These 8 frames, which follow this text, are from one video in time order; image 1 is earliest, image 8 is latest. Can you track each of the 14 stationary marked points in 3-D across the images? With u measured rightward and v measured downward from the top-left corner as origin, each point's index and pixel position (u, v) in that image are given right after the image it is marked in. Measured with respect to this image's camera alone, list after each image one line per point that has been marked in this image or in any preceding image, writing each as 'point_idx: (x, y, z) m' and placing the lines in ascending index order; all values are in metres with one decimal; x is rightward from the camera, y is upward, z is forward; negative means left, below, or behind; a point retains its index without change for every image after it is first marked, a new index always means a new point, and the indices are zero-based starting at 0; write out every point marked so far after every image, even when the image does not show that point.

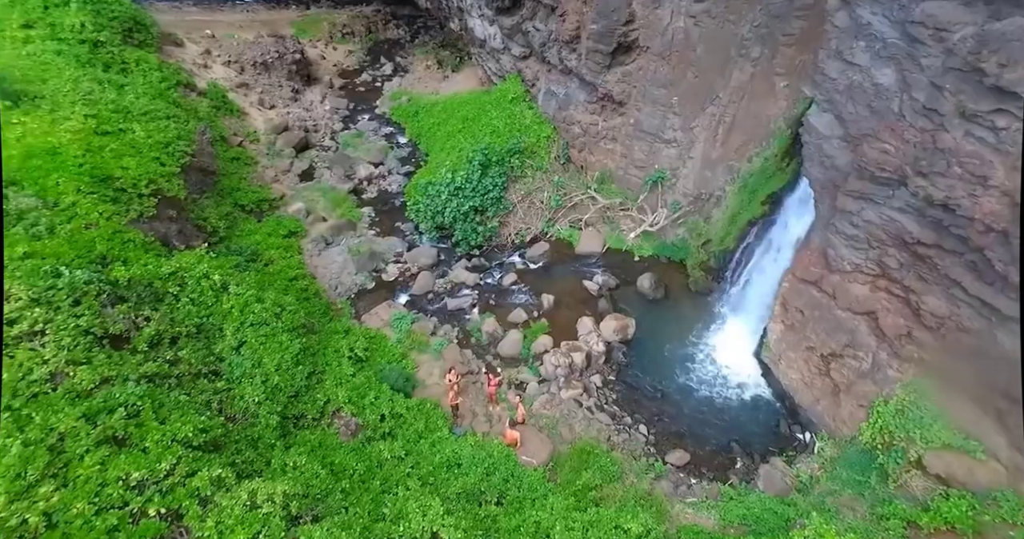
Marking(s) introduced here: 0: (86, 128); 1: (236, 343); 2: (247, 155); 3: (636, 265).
0: (-7.9, +2.5, +11.8) m
1: (-3.5, -1.0, +7.9) m
2: (-7.5, +3.2, +17.2) m
3: (+2.3, +0.1, +11.1) m
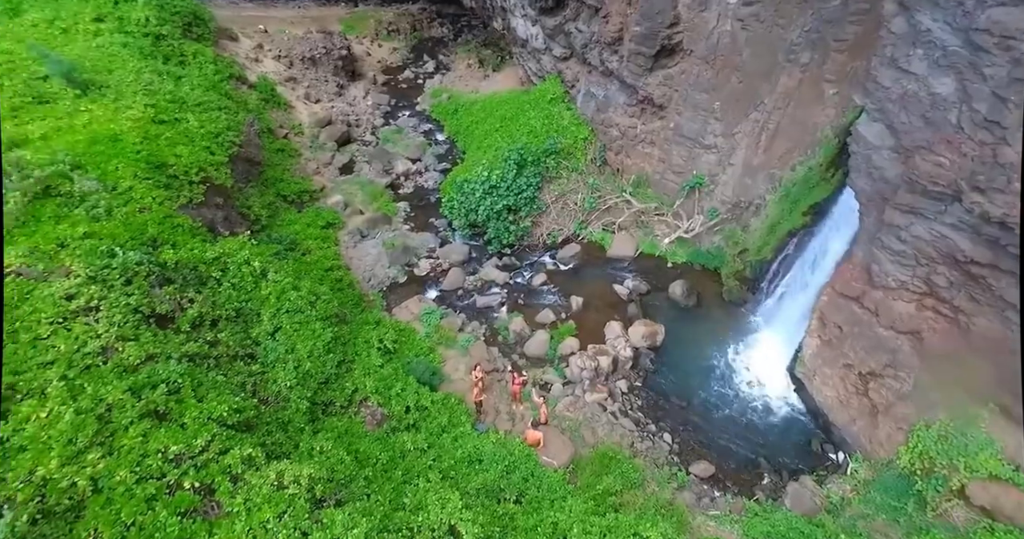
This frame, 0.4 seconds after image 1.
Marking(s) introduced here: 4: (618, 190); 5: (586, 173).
0: (-7.2, +2.9, +12.2) m
1: (-3.2, -0.8, +8.1) m
2: (-6.4, +3.6, +17.6) m
3: (+2.9, 0.0, +10.9) m
4: (+2.1, +1.6, +12.0) m
5: (+1.5, +2.0, +12.5) m
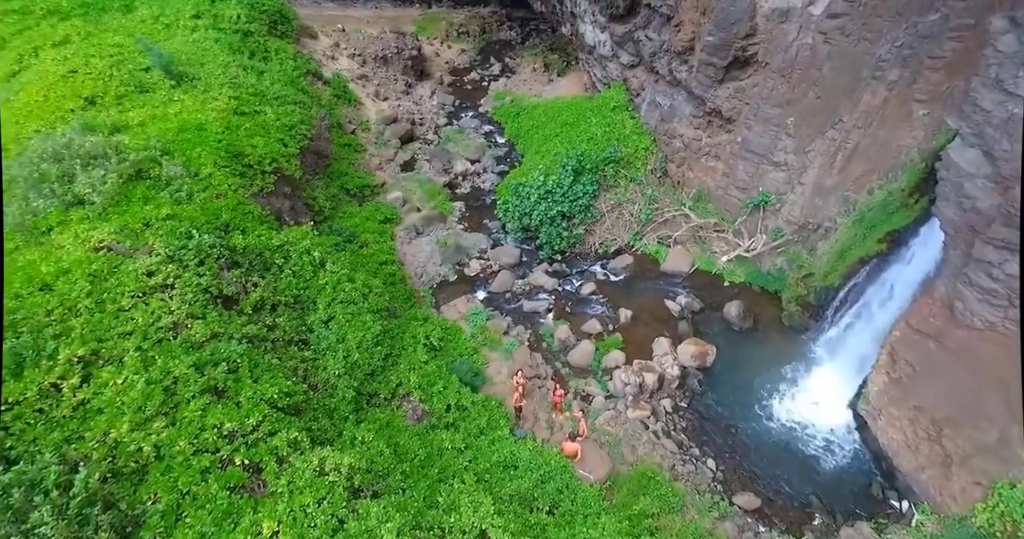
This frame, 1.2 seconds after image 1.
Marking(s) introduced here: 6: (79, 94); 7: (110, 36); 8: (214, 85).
0: (-5.9, +3.3, +12.7) m
1: (-2.6, -0.7, +8.2) m
2: (-4.6, +3.8, +18.0) m
3: (+3.7, -0.4, +10.5) m
4: (+3.2, +1.3, +11.7) m
5: (+2.7, +1.8, +12.2) m
6: (-8.4, +3.4, +12.1) m
7: (-10.0, +5.9, +15.6) m
8: (-6.6, +4.1, +13.9) m
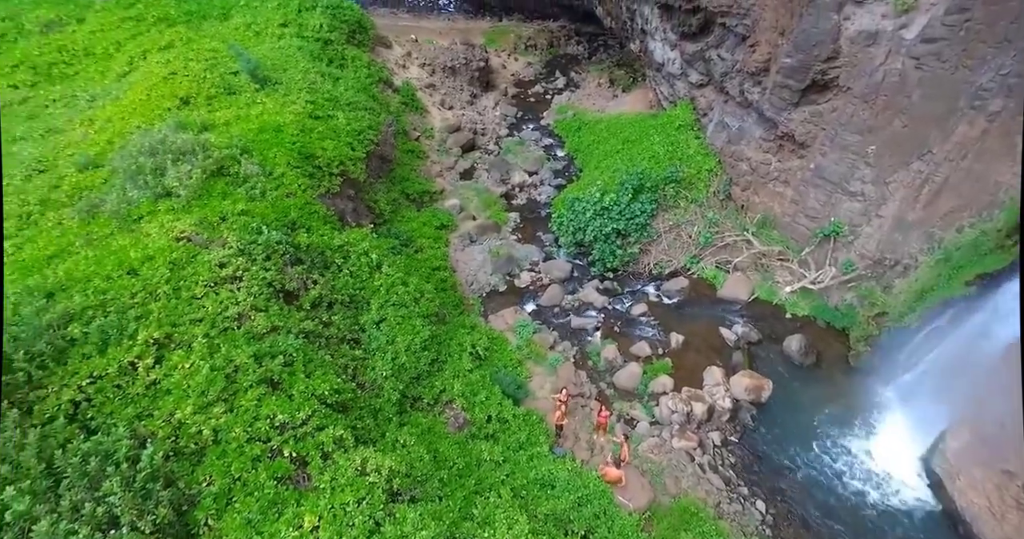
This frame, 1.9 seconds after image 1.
0: (-4.6, +3.4, +13.1) m
1: (-1.9, -0.7, +8.3) m
2: (-2.8, +3.7, +18.3) m
3: (+4.6, -0.9, +10.0) m
4: (+4.3, +0.8, +11.3) m
5: (+3.9, +1.3, +11.9) m
6: (-7.1, +3.7, +12.7) m
7: (-8.2, +6.2, +16.4) m
8: (-5.1, +4.2, +14.3) m
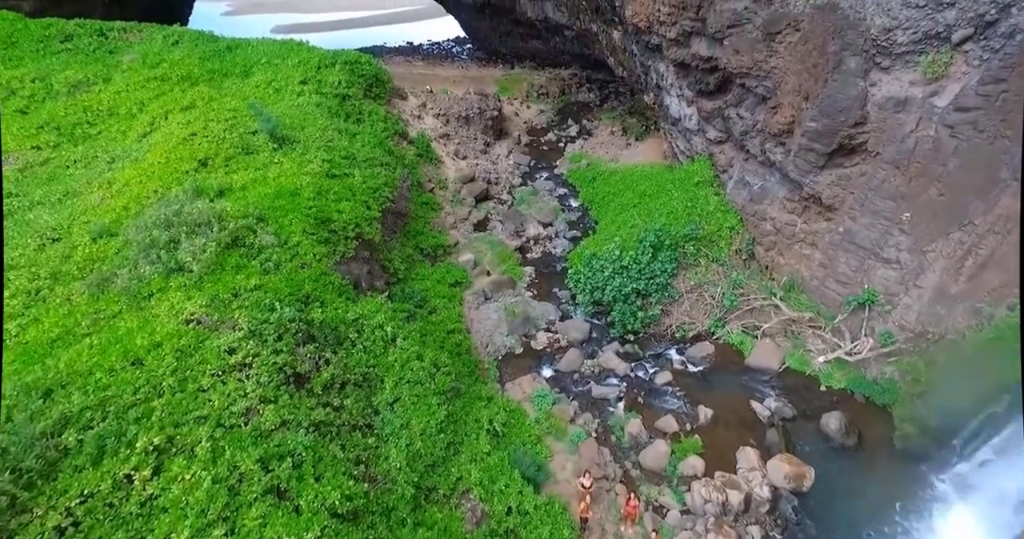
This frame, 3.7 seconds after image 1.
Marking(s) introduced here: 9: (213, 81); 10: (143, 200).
0: (-4.2, +2.1, +13.0) m
1: (-1.6, -1.7, +7.9) m
2: (-2.4, +2.1, +18.1) m
3: (+4.9, -2.0, +9.5) m
4: (+4.6, -0.4, +10.9) m
5: (+4.2, +0.1, +11.5) m
6: (-6.8, +2.4, +12.7) m
7: (-7.8, +4.7, +16.5) m
8: (-4.8, +2.8, +14.3) m
9: (-9.2, +5.9, +18.6) m
10: (-6.8, +1.3, +11.0) m
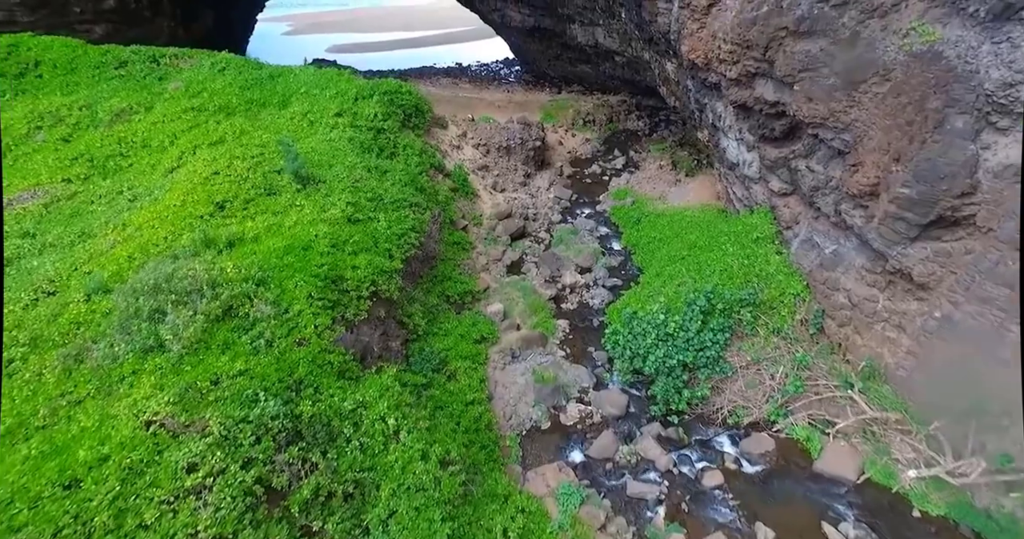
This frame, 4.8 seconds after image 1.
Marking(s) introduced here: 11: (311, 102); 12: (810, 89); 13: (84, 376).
0: (-3.5, +1.0, +12.1) m
1: (-1.4, -2.7, +6.7) m
2: (-1.3, +0.8, +17.1) m
3: (+5.2, -3.2, +7.9) m
4: (+5.0, -1.7, +9.2) m
5: (+4.7, -1.2, +9.9) m
6: (-6.1, +1.4, +12.0) m
7: (-6.8, +3.6, +15.9) m
8: (-3.9, +1.7, +13.5) m
9: (-7.9, +4.8, +18.1) m
10: (-6.2, +0.4, +10.3) m
11: (-6.4, +5.2, +18.6) m
12: (+4.7, +2.9, +9.5) m
13: (-4.9, -1.2, +6.8) m
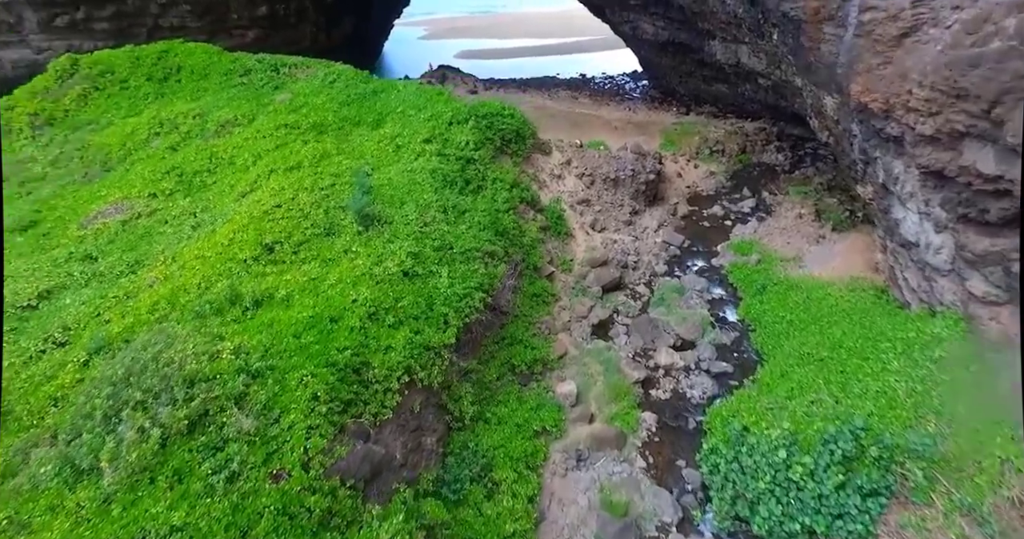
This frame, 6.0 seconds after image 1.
0: (-2.1, -0.1, +10.4) m
1: (-1.4, -3.8, +4.7) m
2: (+1.0, -0.6, +14.9) m
3: (+5.2, -5.1, +4.6) m
4: (+5.5, -3.5, +6.0) m
5: (+5.3, -3.1, +6.7) m
6: (-4.5, +0.6, +10.8) m
7: (-4.3, +2.7, +14.8) m
8: (-2.2, +0.6, +11.8) m
9: (-4.8, +4.0, +17.2) m
10: (-5.1, -0.4, +9.2) m
11: (-3.2, +4.2, +17.4) m
12: (+5.7, +1.0, +6.3) m
13: (-4.6, -2.1, +5.4) m
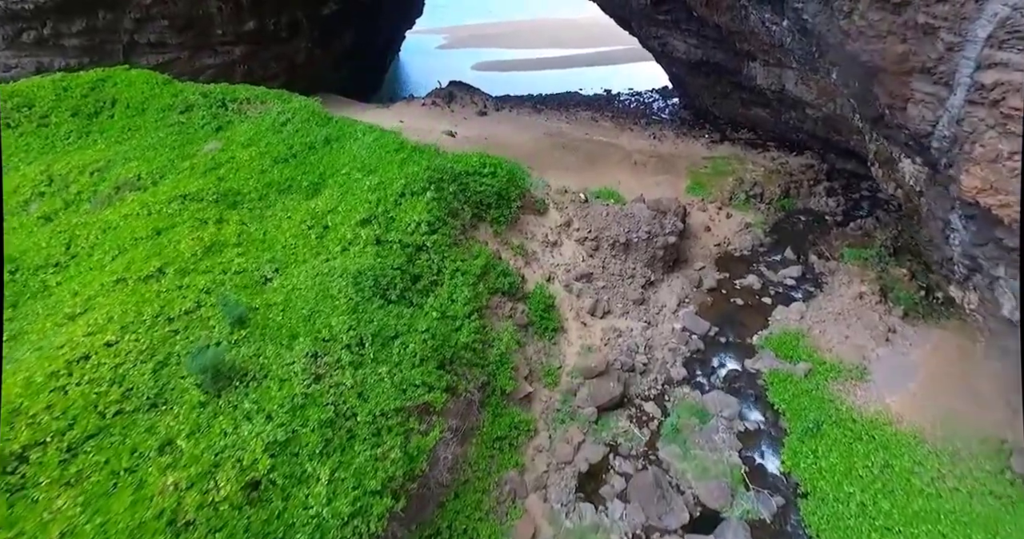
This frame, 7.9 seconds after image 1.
0: (-3.2, -2.6, +6.3) m
1: (-2.8, -6.2, +0.5) m
2: (+0.1, -3.2, +10.6) m
3: (+3.7, -7.7, +0.1) m
4: (+4.1, -6.2, +1.5) m
5: (+4.0, -5.7, +2.2) m
6: (-5.6, -1.8, +6.8) m
7: (-5.1, +0.3, +10.8) m
8: (-3.1, -1.9, +7.7) m
9: (-5.5, +1.6, +13.2) m
10: (-6.3, -2.8, +5.2) m
11: (-3.8, +1.7, +13.3) m
12: (+4.5, -1.6, +1.9) m
13: (-6.0, -4.4, +1.4) m
